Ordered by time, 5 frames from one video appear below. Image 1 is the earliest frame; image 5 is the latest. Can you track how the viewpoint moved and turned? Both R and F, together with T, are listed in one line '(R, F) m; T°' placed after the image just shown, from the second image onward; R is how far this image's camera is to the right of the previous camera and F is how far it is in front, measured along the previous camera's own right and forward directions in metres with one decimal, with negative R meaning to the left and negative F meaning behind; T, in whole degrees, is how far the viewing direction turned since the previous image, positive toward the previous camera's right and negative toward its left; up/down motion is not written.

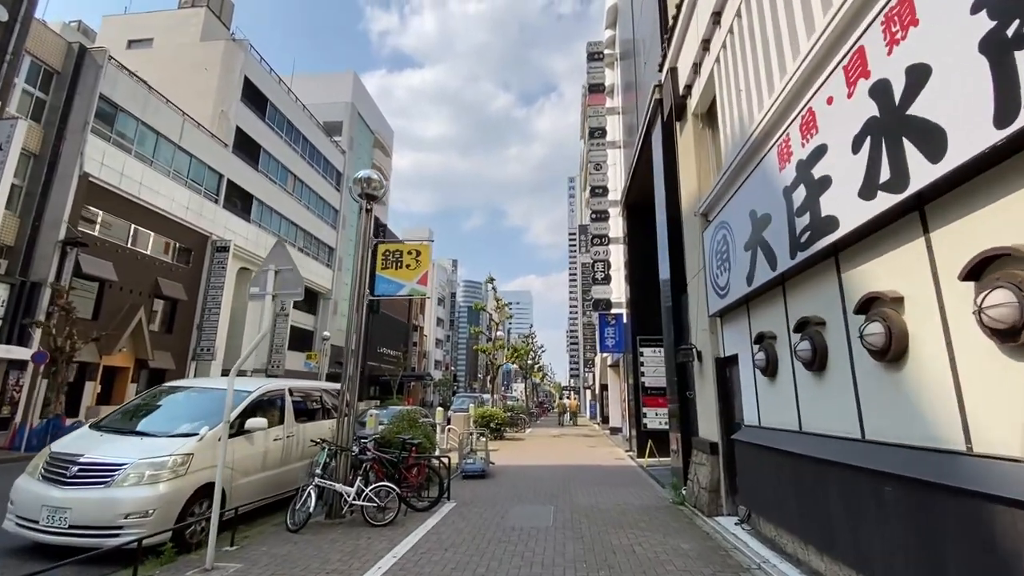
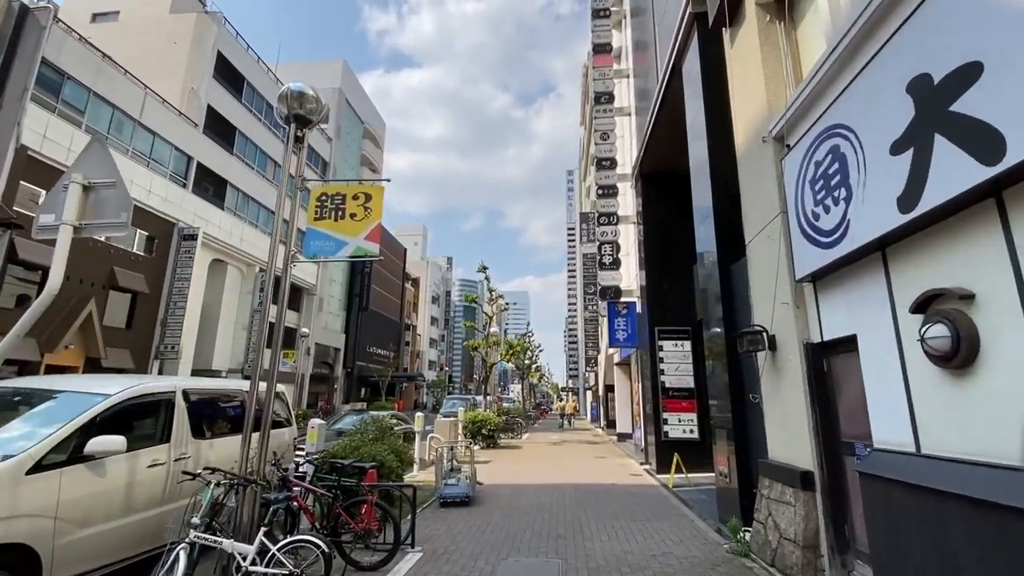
(+0.1, +2.5) m; 0°
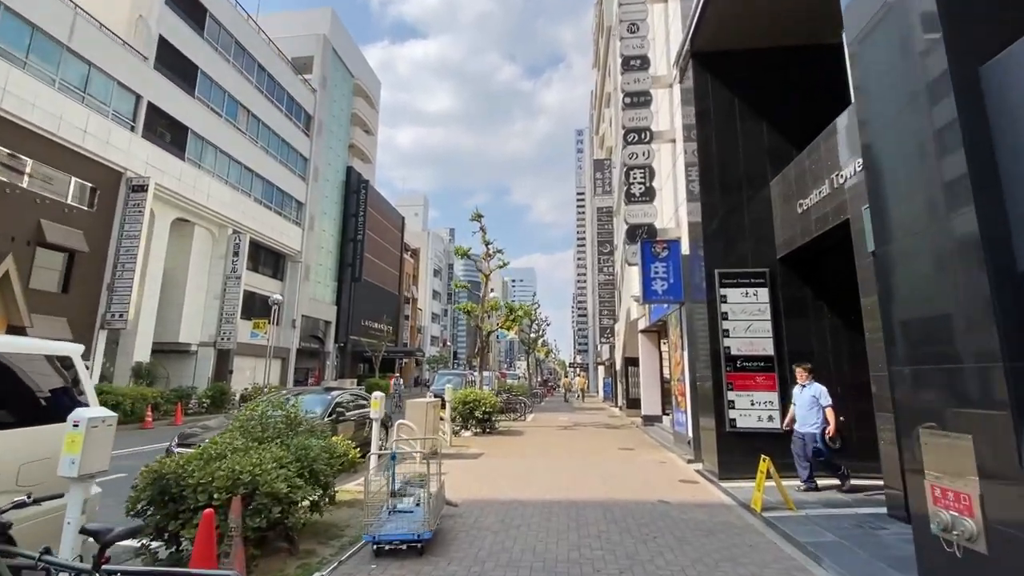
(+0.2, +3.8) m; -1°
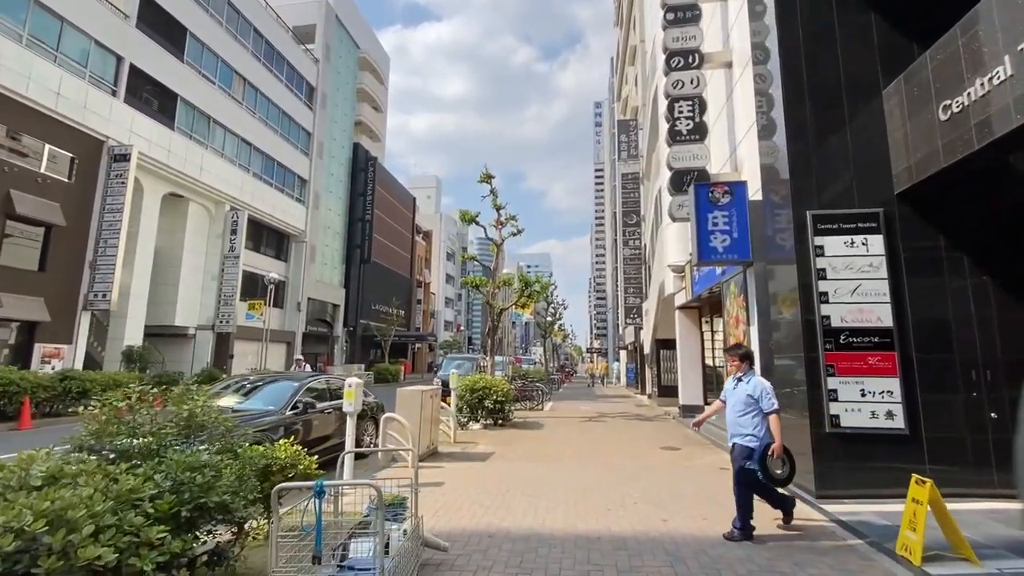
(0.0, +2.2) m; -2°
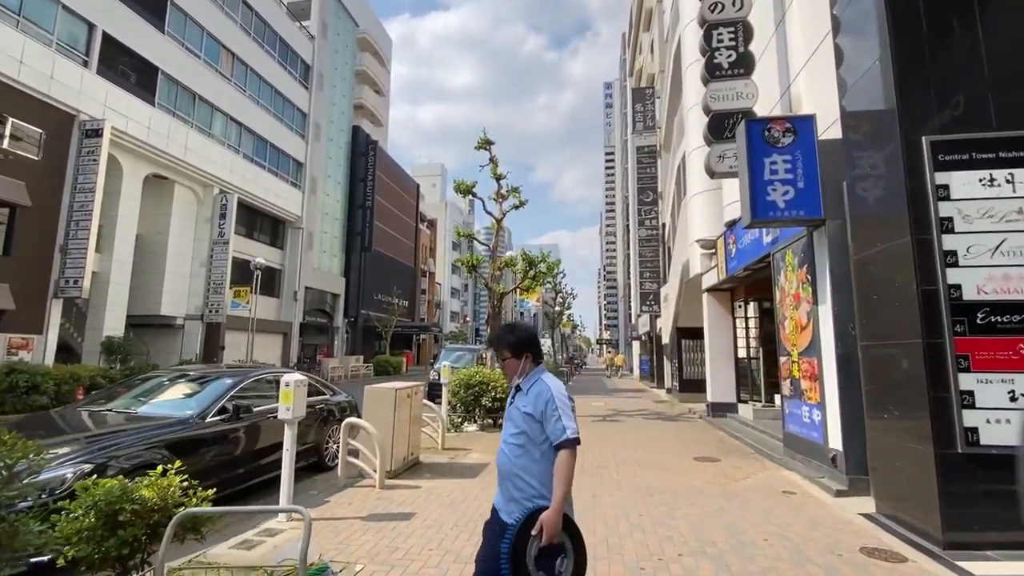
(+0.2, +1.8) m; -1°
